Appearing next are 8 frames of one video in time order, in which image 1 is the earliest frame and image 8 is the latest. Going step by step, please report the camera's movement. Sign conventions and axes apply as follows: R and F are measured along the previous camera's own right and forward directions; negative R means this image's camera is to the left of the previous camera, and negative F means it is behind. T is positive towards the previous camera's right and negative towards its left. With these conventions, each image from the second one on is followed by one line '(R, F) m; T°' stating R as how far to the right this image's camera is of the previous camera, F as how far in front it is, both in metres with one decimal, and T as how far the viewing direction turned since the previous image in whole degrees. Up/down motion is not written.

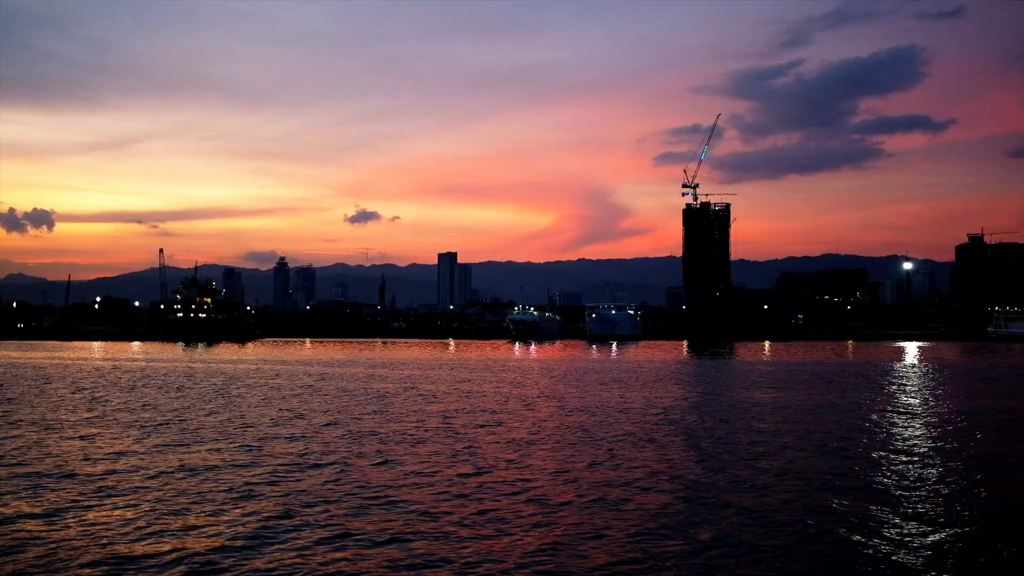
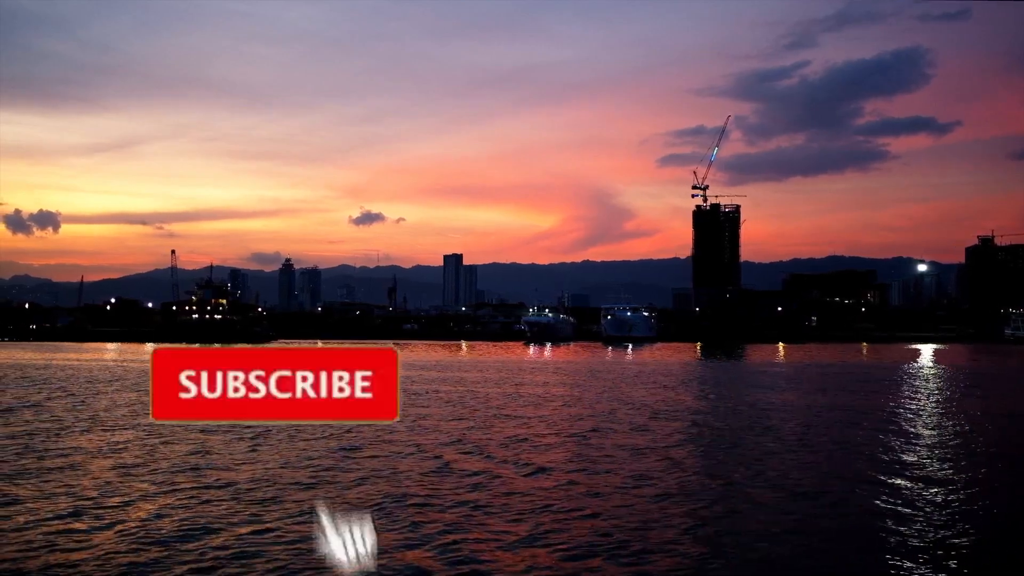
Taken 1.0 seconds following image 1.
(-1.8, +0.1) m; 0°
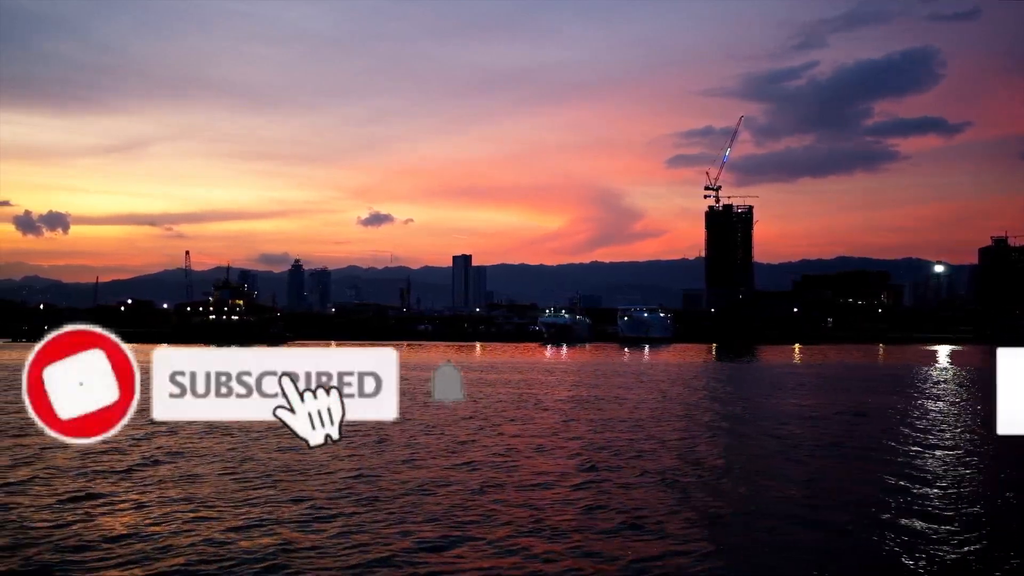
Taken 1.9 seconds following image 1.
(-1.4, +0.2) m; 0°
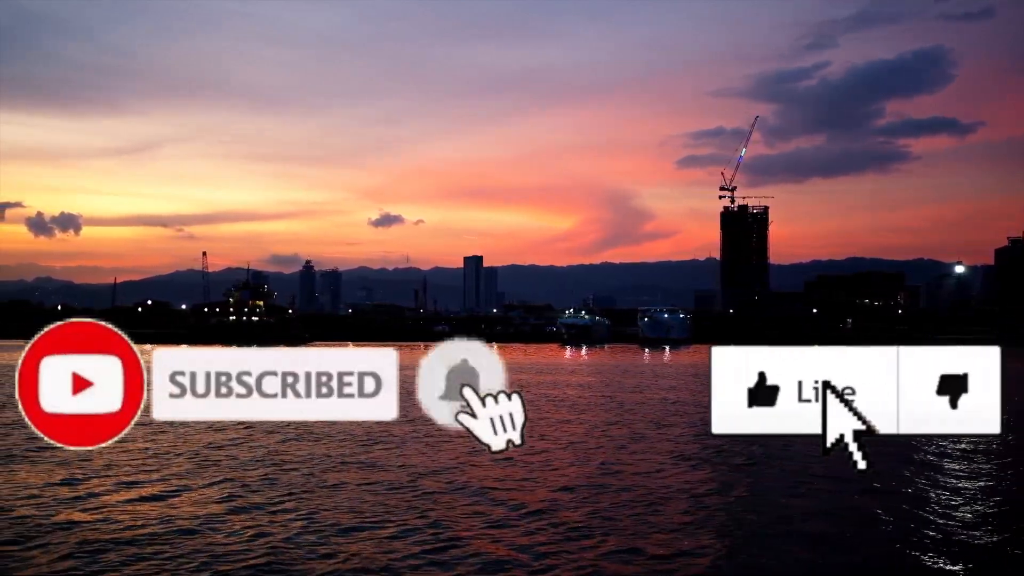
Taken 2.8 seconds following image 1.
(-1.6, +0.2) m; 0°
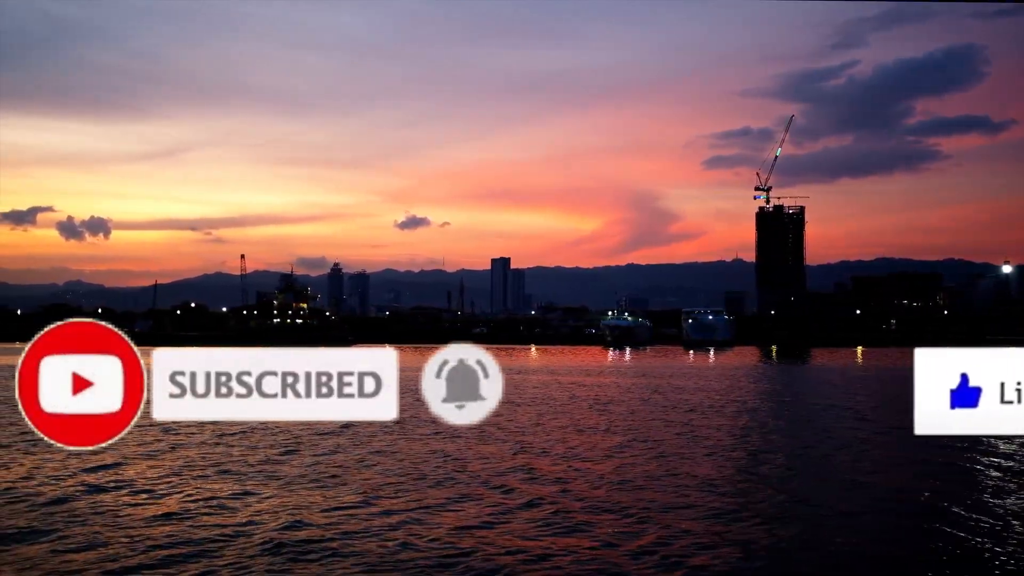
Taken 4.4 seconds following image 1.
(-2.8, +0.3) m; -1°
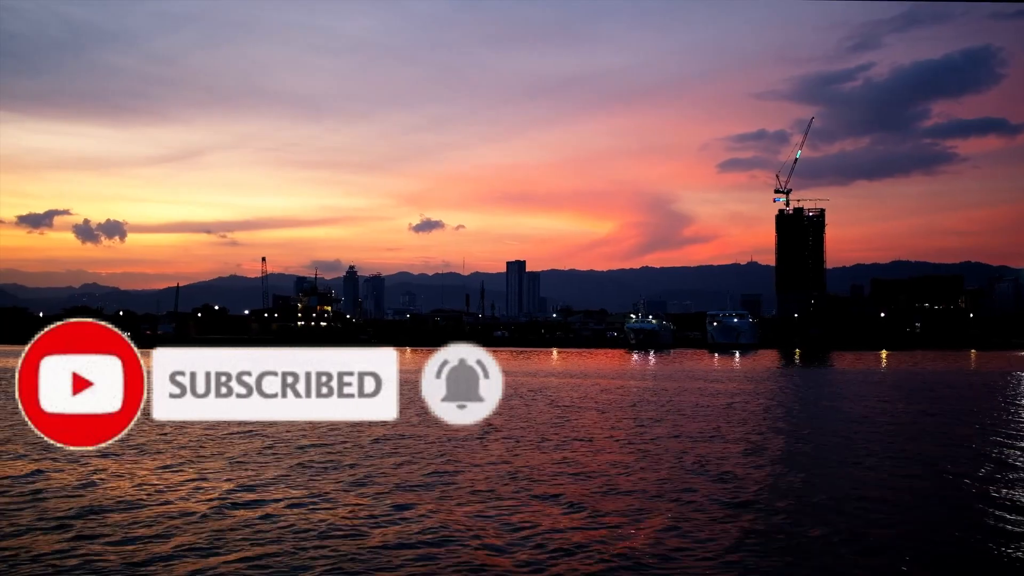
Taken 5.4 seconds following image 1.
(-1.6, +0.2) m; -1°
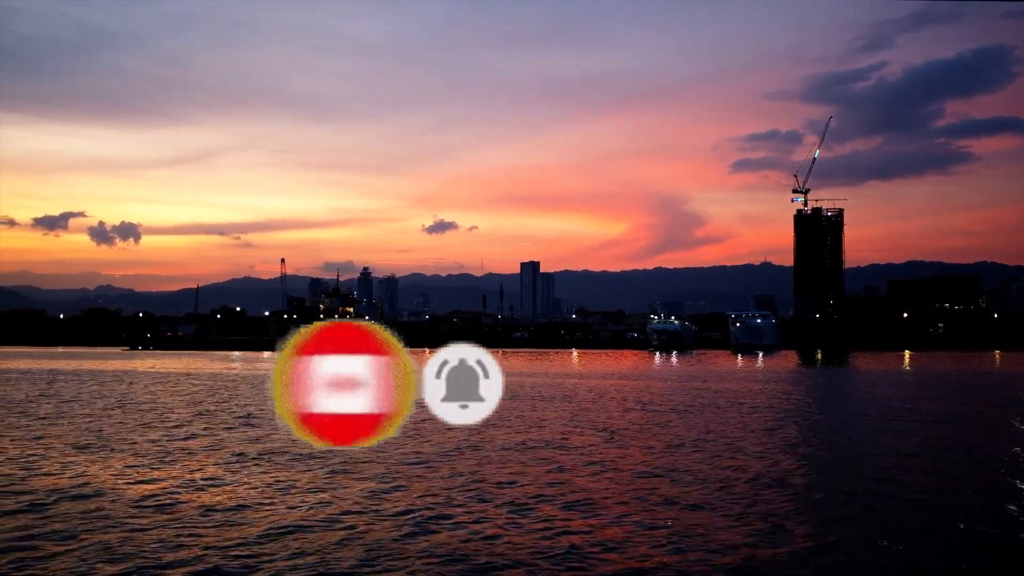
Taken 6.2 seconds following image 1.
(-1.6, +0.1) m; 0°
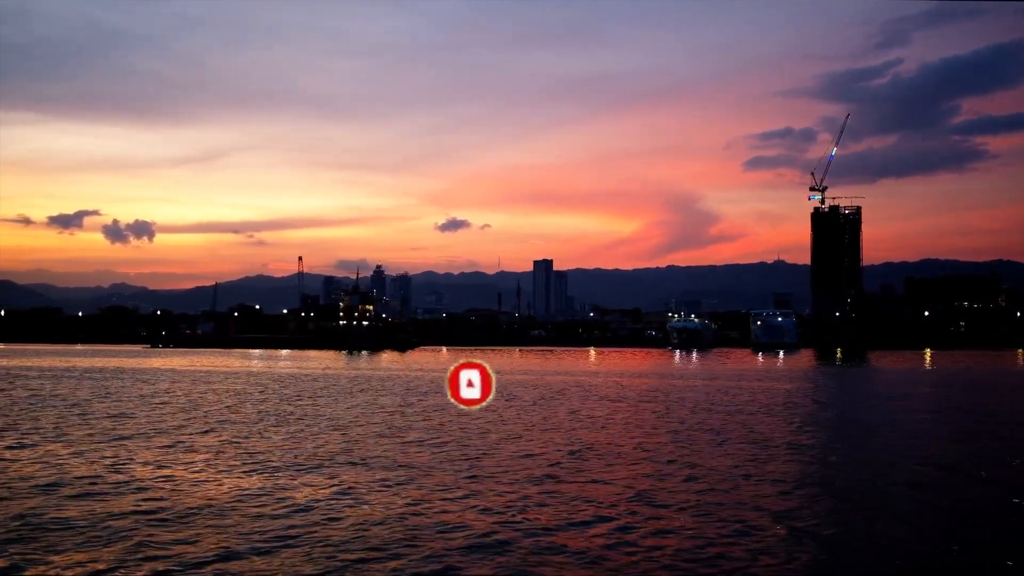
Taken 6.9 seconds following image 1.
(-1.0, +0.3) m; -1°
